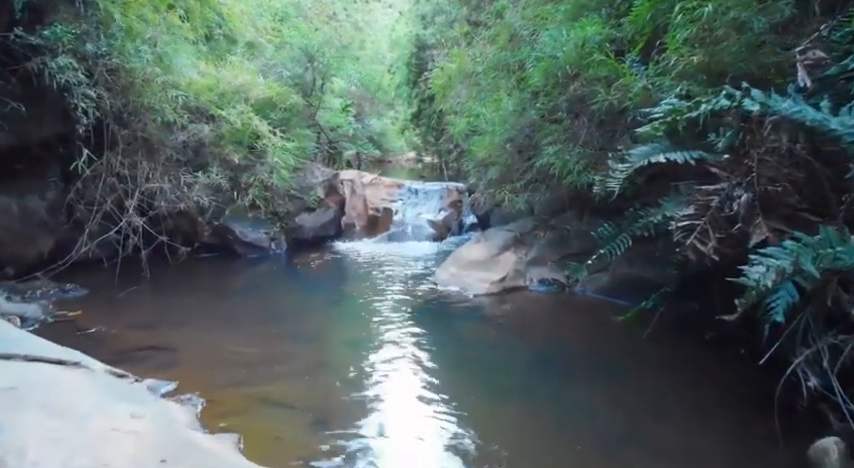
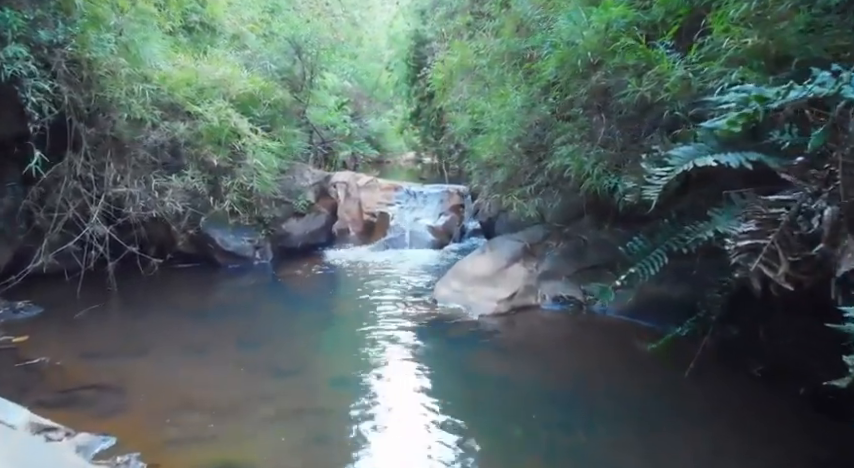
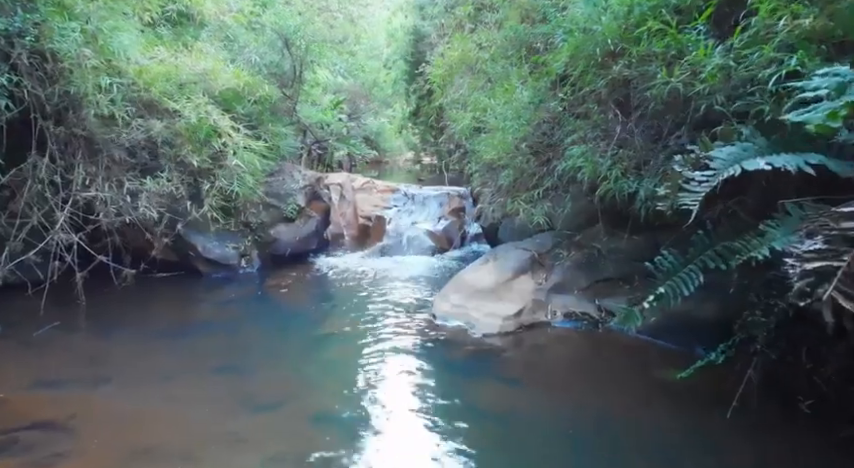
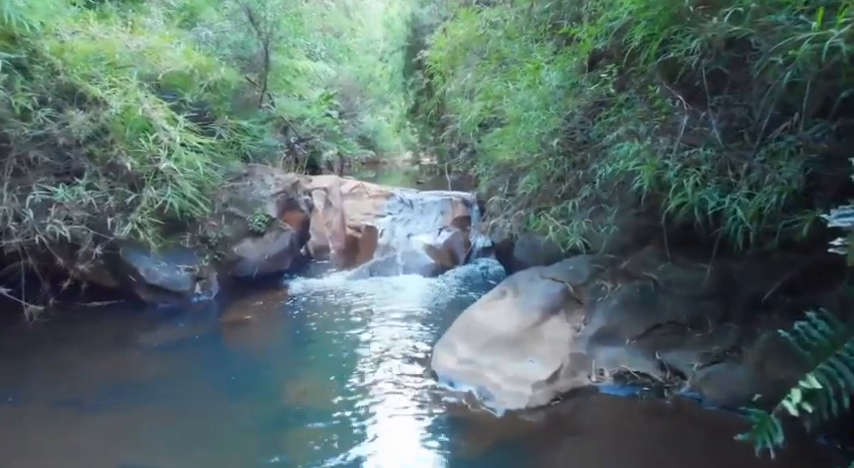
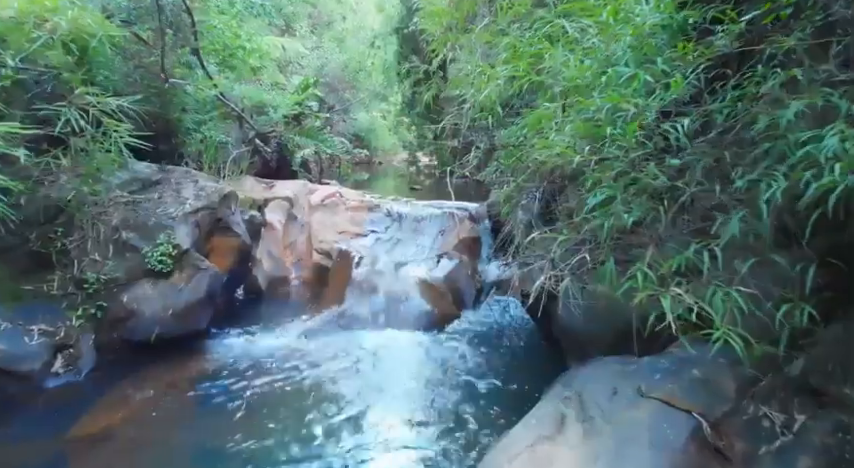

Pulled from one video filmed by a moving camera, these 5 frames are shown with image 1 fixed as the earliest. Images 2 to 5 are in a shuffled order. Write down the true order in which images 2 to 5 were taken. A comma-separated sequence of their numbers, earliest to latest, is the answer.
2, 3, 4, 5
